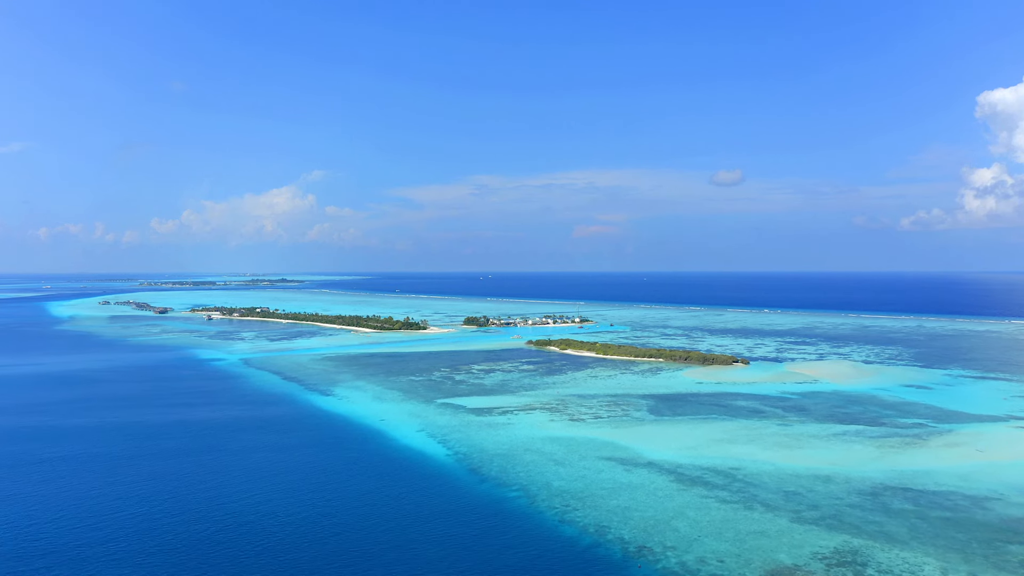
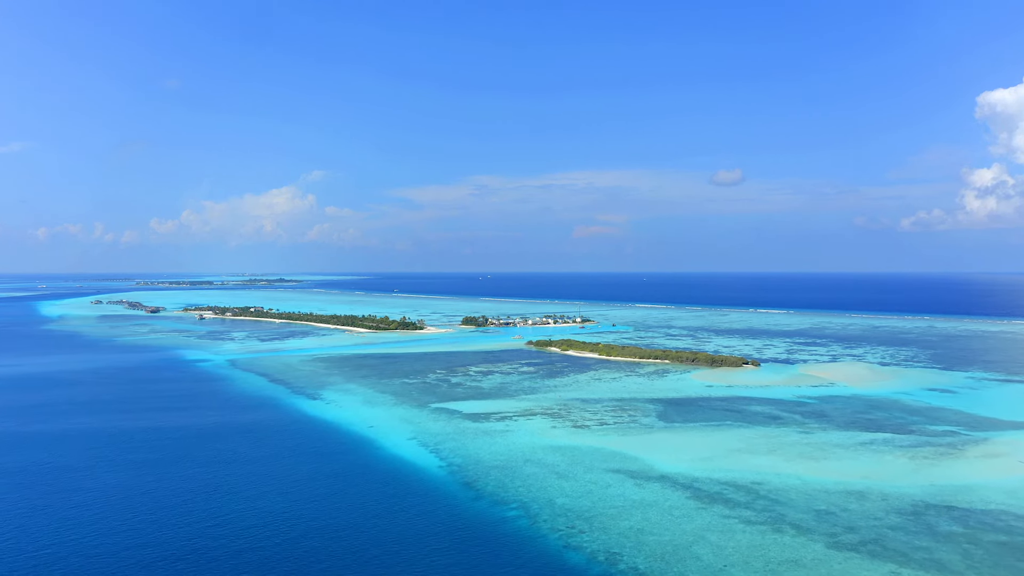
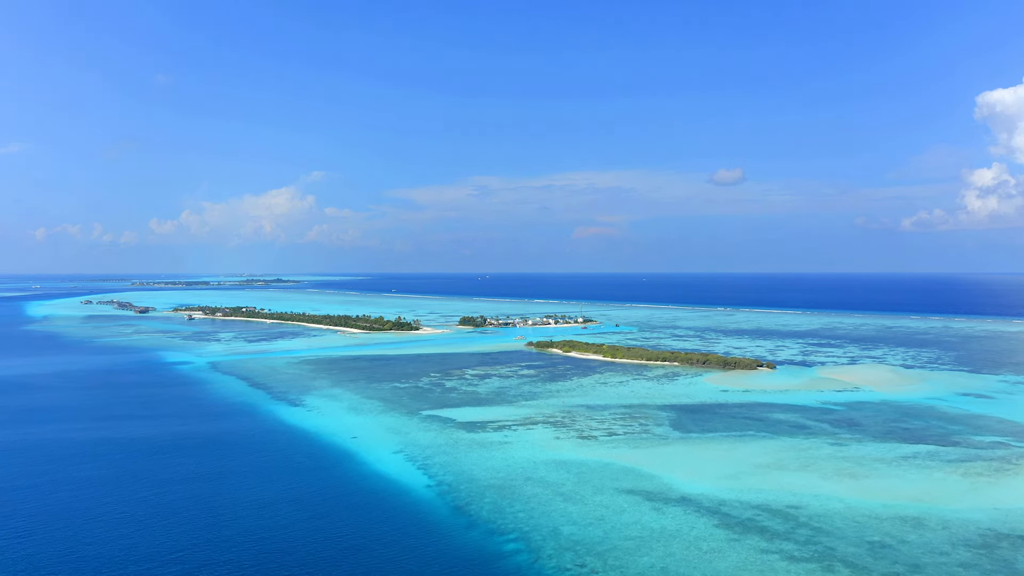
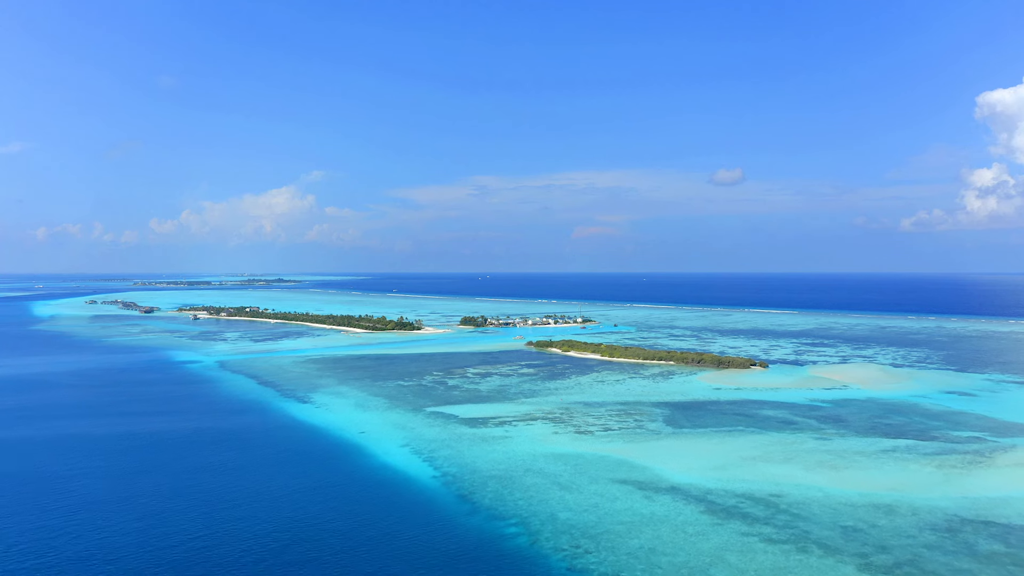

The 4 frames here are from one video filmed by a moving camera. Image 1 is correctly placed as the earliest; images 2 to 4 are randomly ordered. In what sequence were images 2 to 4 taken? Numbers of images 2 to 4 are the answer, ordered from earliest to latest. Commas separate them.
2, 4, 3
